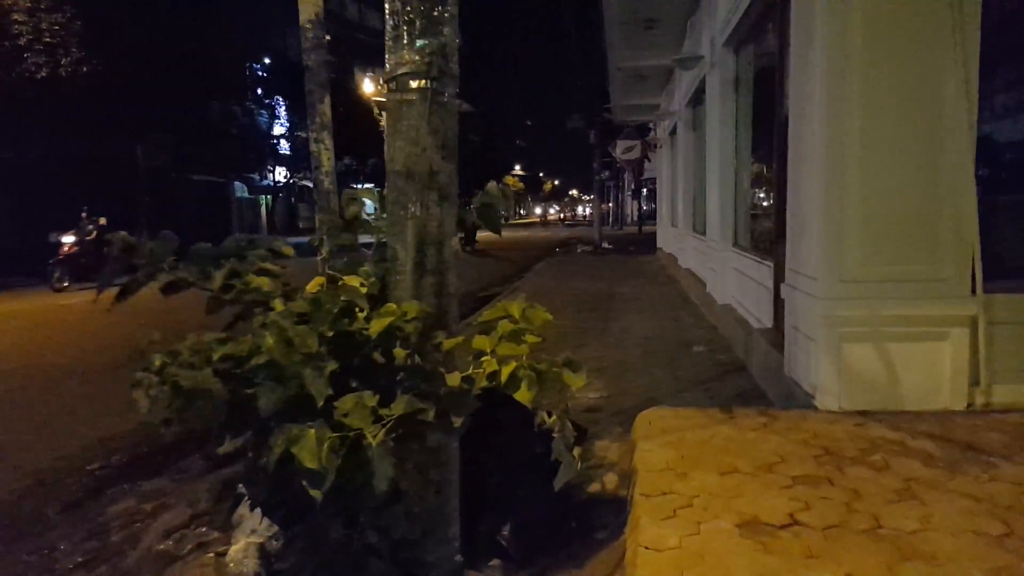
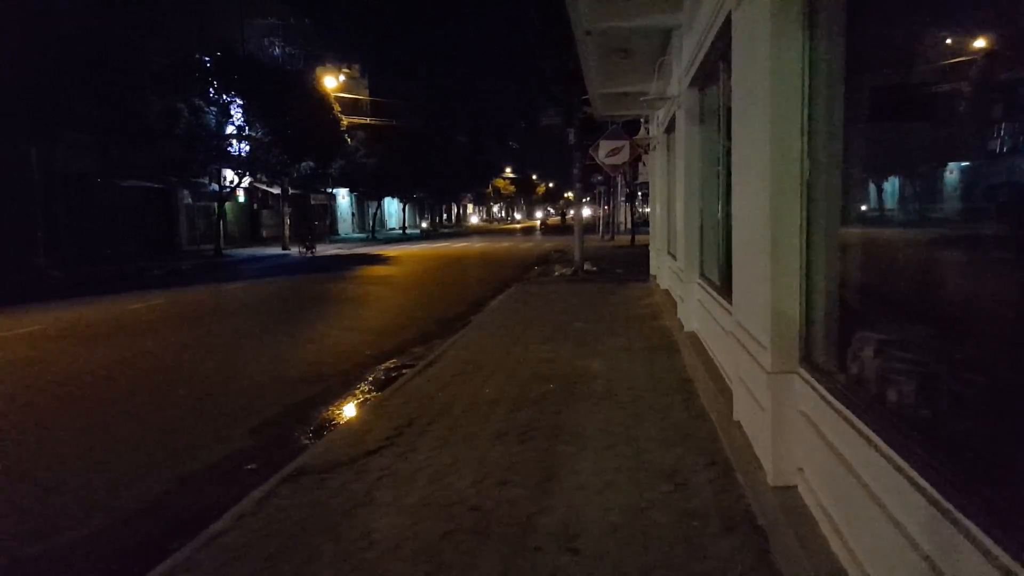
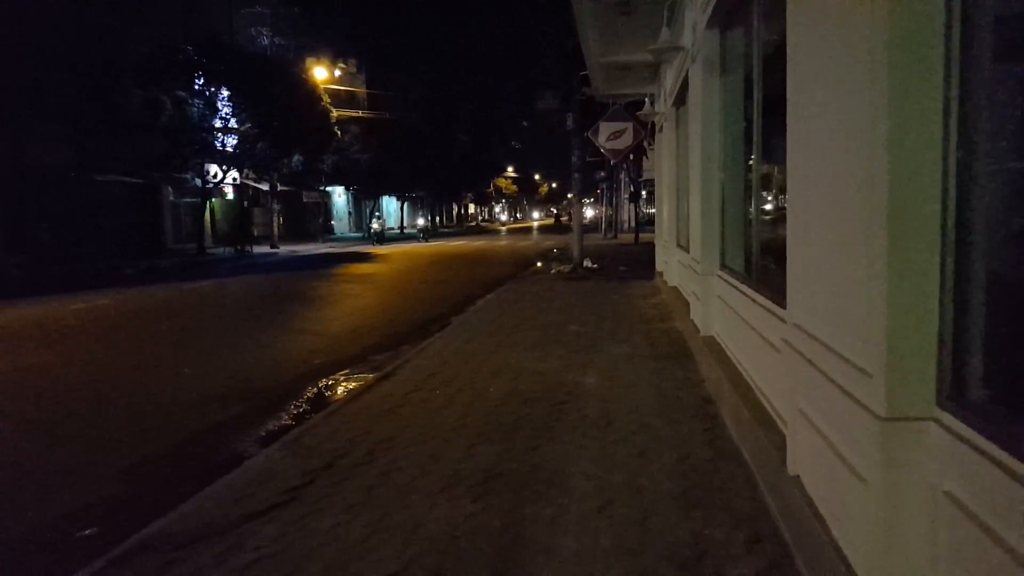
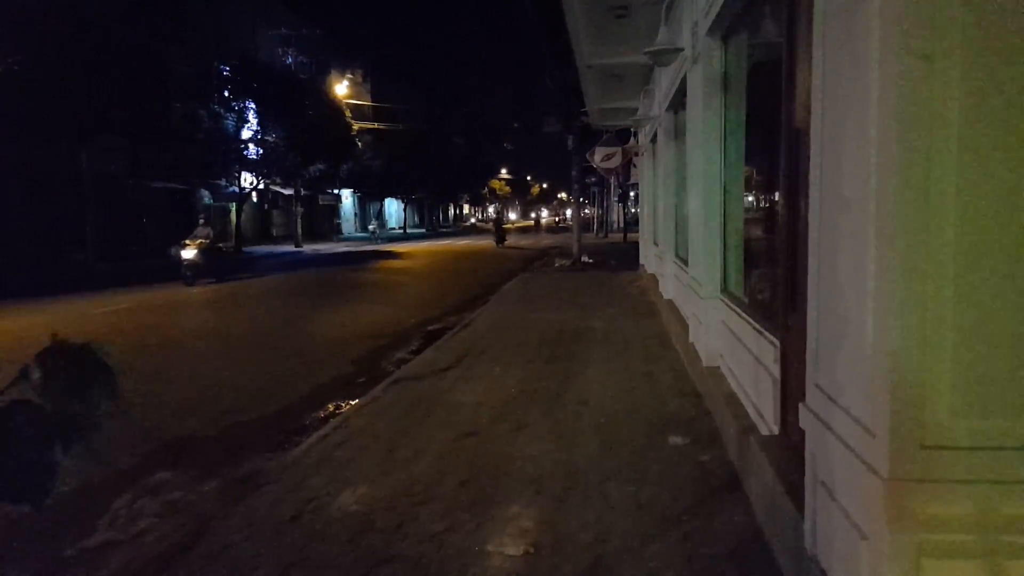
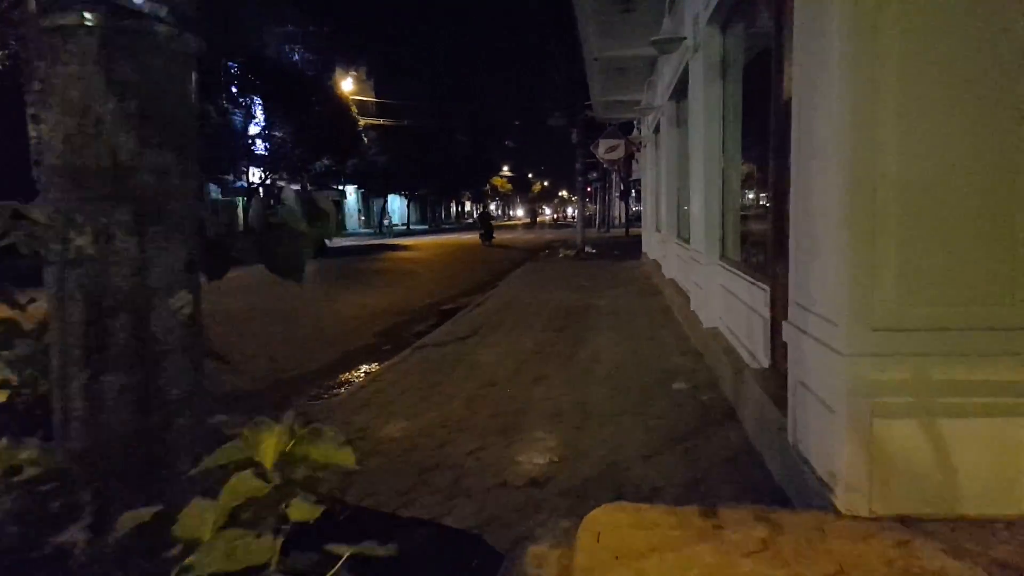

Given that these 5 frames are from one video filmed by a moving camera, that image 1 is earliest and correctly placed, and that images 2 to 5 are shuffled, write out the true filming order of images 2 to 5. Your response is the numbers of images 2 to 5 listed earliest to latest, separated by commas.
5, 4, 2, 3
